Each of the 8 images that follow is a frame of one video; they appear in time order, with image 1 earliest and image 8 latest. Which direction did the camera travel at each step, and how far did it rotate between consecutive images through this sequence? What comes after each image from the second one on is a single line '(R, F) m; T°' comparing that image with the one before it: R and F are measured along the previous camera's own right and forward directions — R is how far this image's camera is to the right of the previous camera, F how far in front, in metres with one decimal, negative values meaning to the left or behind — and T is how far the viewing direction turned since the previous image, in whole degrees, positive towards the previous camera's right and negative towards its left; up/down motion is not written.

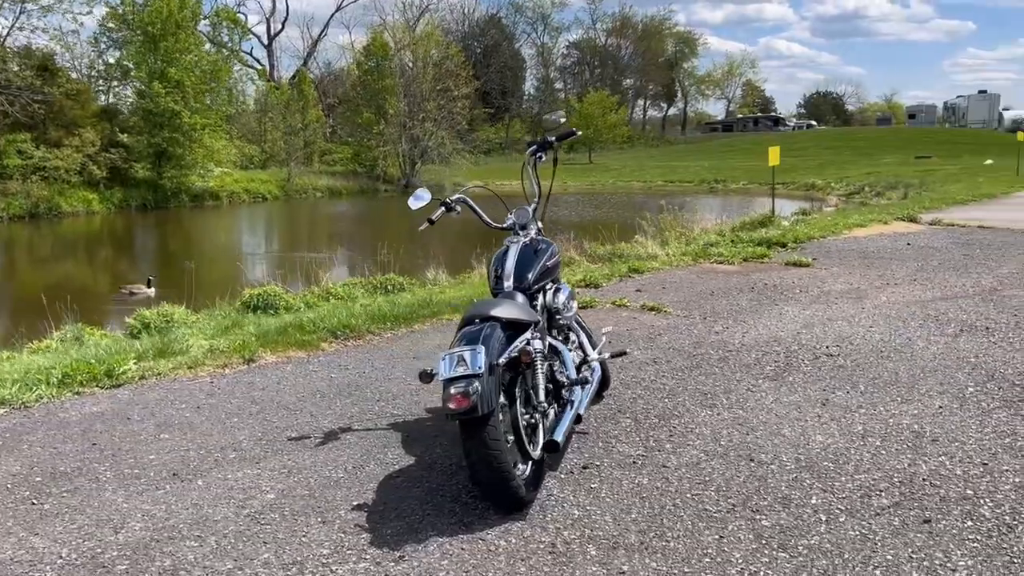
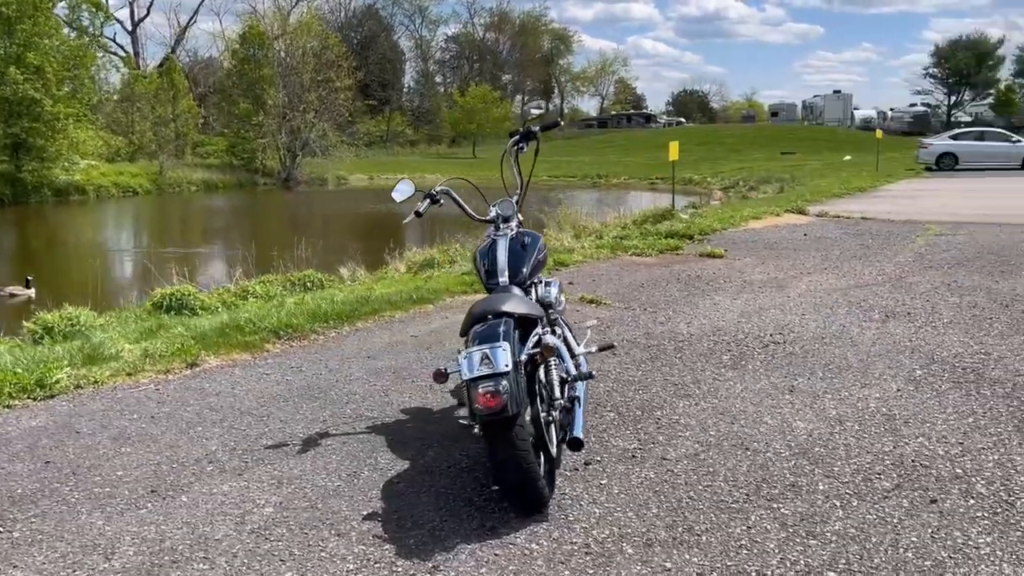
(-0.5, +0.1) m; +8°
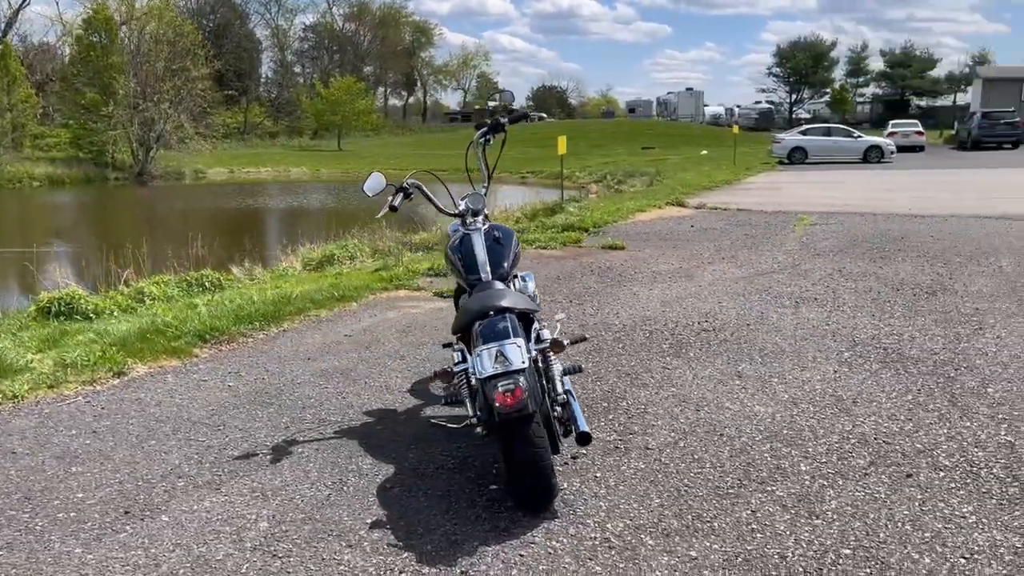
(-0.5, +0.1) m; +9°
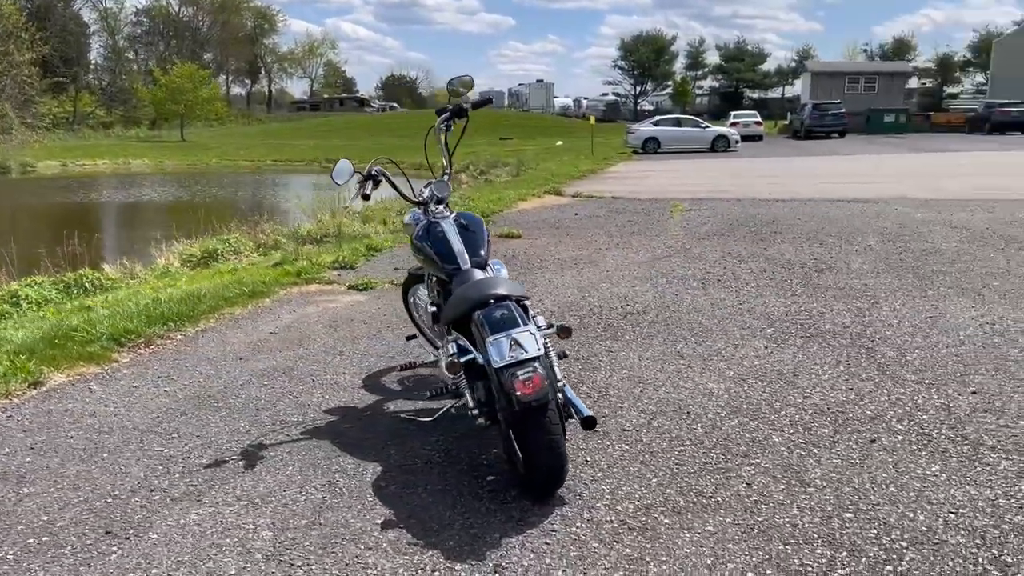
(-0.5, +0.1) m; +10°
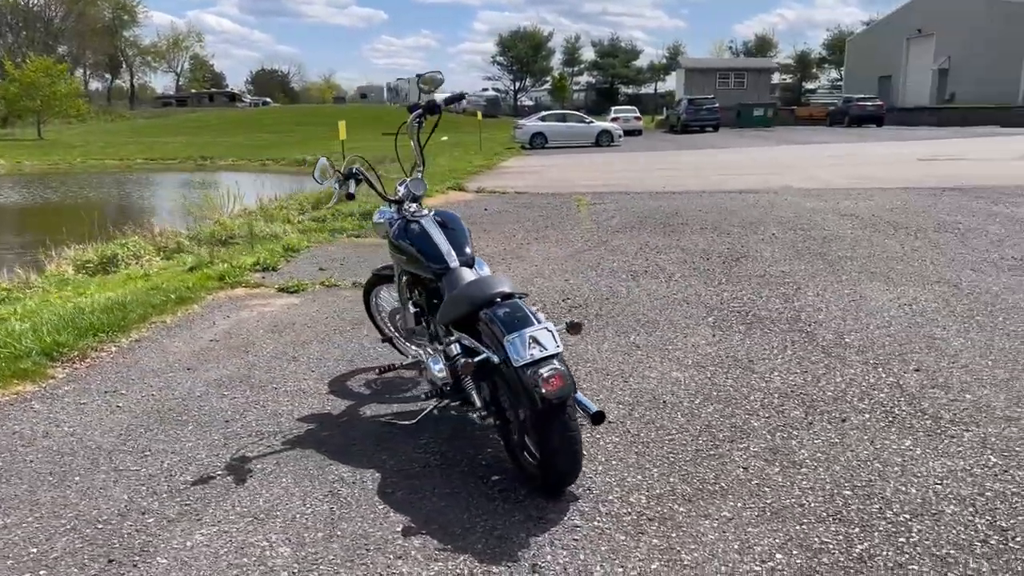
(-0.4, +0.1) m; +8°
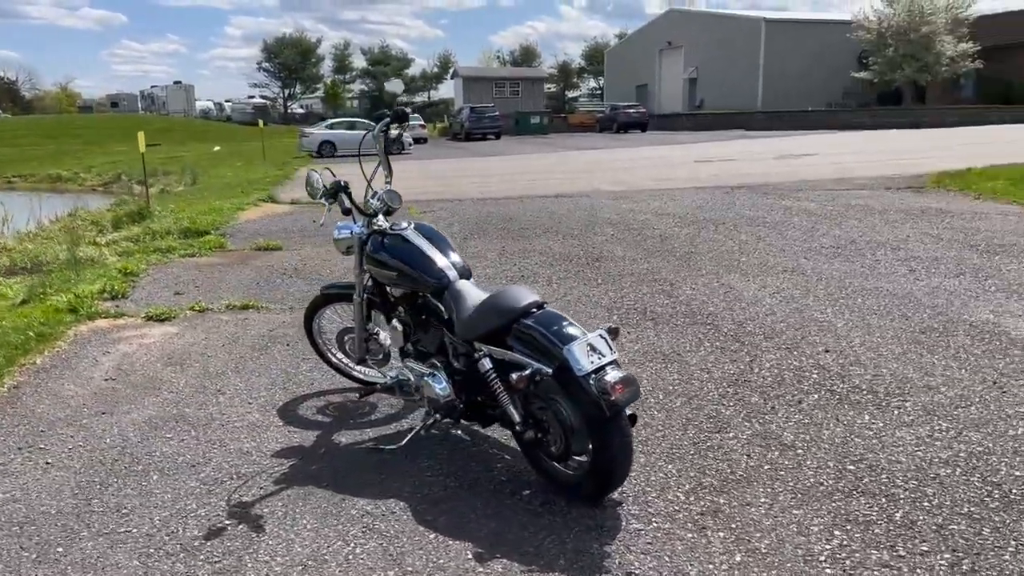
(-0.9, +0.2) m; +15°
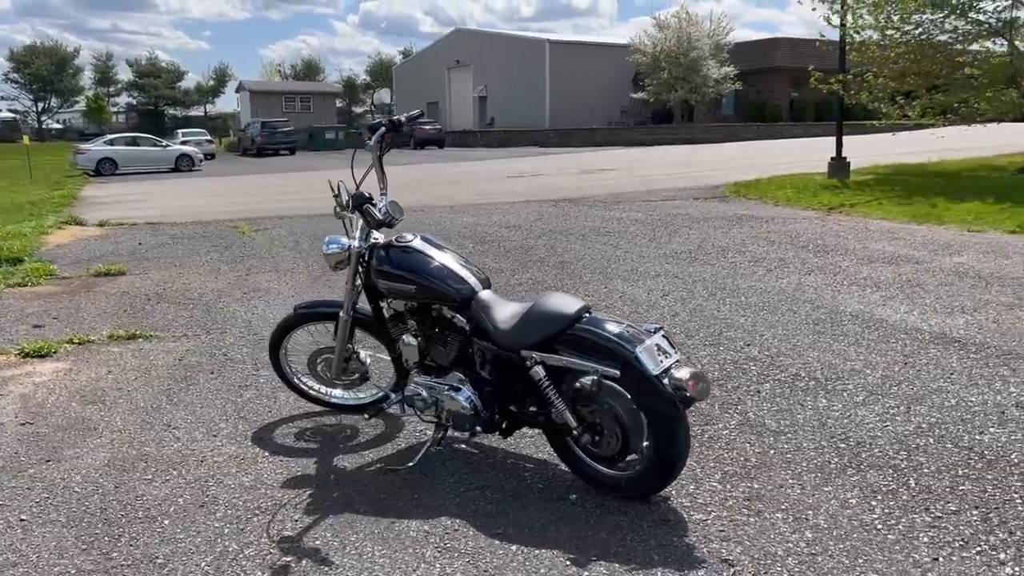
(-0.9, +0.1) m; +14°
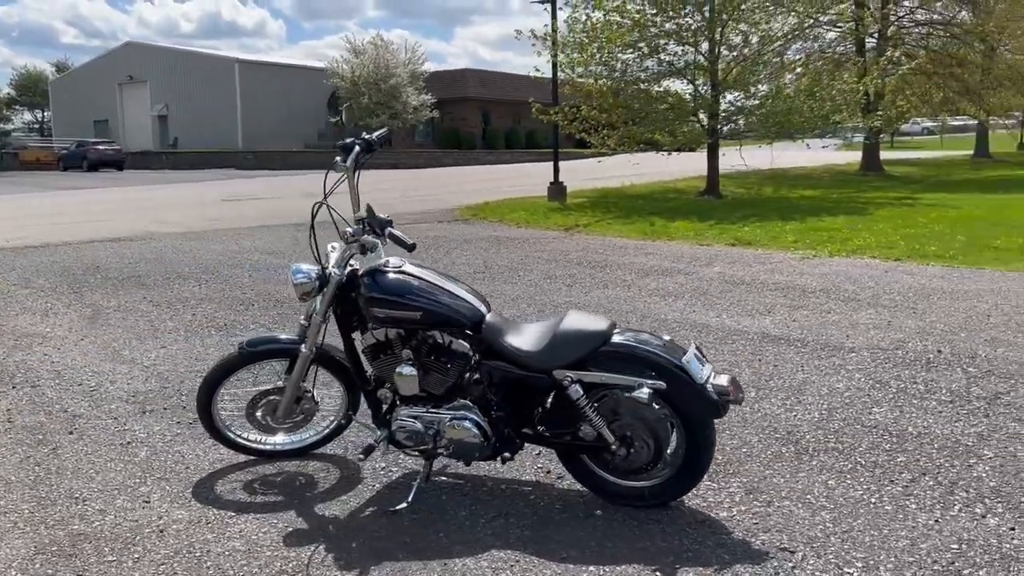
(-1.2, +0.3) m; +20°
